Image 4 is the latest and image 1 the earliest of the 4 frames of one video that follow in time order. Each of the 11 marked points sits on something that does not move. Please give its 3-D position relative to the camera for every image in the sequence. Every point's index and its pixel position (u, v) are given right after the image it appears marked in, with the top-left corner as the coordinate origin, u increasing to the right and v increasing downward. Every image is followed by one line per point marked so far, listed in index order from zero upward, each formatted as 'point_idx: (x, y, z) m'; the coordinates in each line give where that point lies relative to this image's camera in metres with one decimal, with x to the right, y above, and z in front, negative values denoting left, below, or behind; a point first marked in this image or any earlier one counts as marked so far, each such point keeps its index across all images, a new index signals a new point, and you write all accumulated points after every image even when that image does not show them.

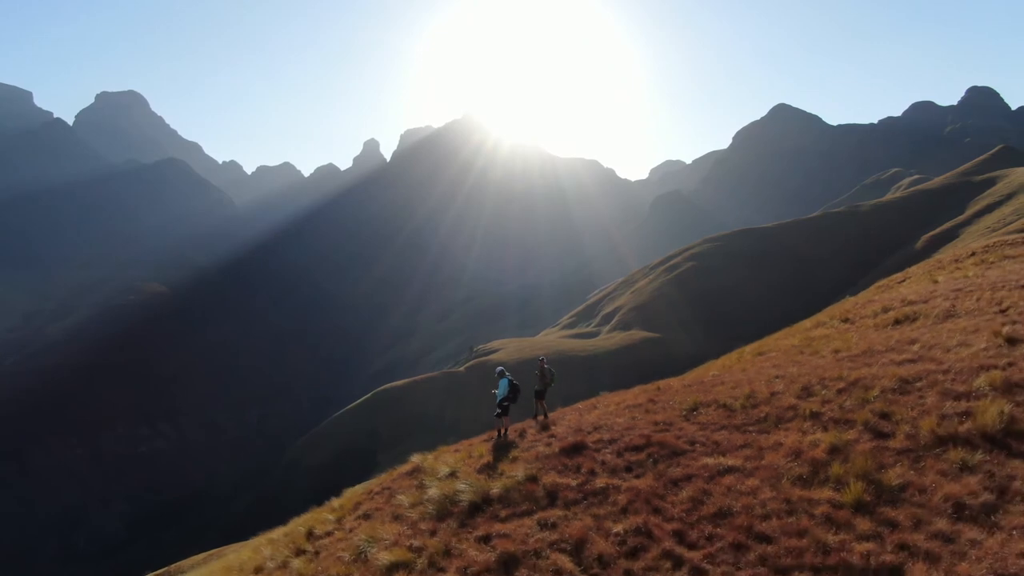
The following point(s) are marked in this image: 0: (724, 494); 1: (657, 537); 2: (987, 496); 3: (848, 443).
0: (+2.9, -3.0, +7.8) m
1: (+1.6, -3.2, +7.1) m
2: (+5.8, -2.5, +6.8) m
3: (+5.2, -2.5, +8.9) m
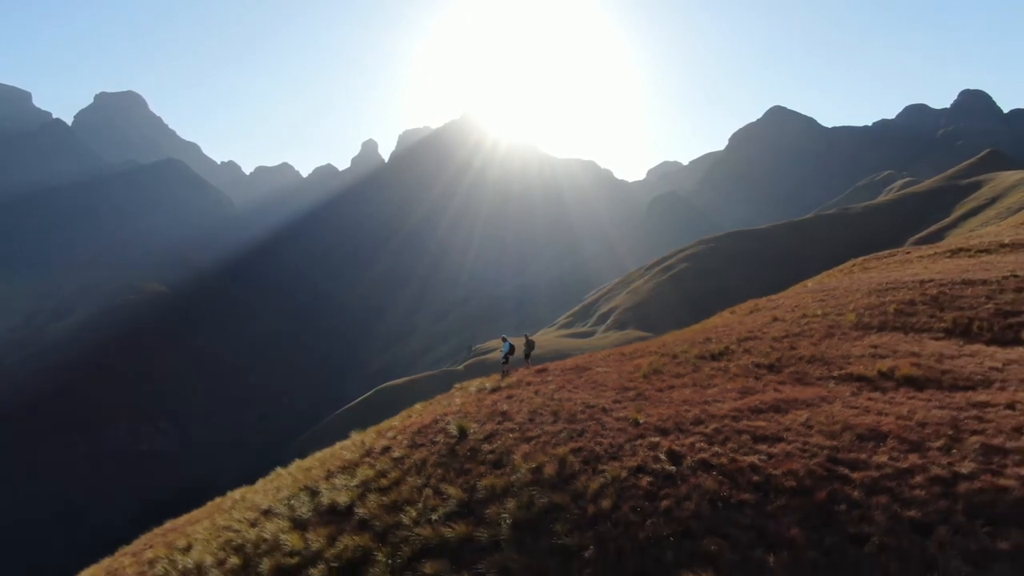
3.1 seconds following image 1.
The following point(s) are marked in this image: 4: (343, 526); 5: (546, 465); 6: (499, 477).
0: (+2.8, -3.1, +19.1) m
1: (+1.5, -3.3, +18.3) m
2: (+5.8, -2.7, +18.1) m
3: (+5.2, -2.7, +20.2) m
4: (-3.8, -5.5, +12.6) m
5: (+0.9, -3.9, +12.3) m
6: (-0.3, -4.2, +12.3) m
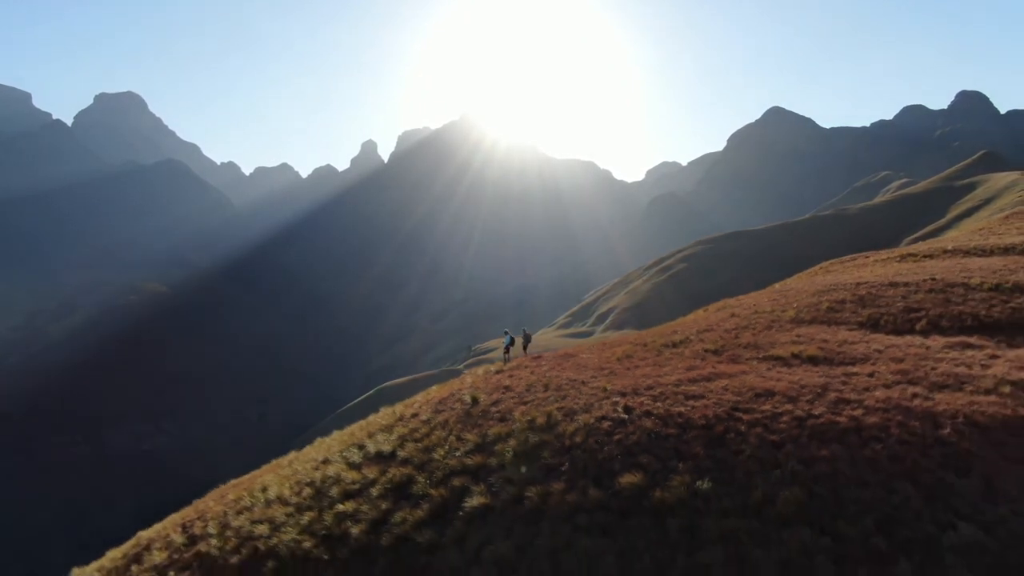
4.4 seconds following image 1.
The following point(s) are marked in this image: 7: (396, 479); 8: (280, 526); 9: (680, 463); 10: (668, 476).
0: (+2.8, -3.2, +23.8) m
1: (+1.5, -3.4, +23.0) m
2: (+5.8, -2.7, +22.8) m
3: (+5.2, -2.7, +24.9) m
4: (-3.8, -5.5, +17.2) m
5: (+0.9, -4.0, +16.9) m
6: (-0.3, -4.3, +17.0) m
7: (-3.4, -5.6, +16.1) m
8: (-6.8, -6.9, +15.9) m
9: (+4.0, -4.2, +13.3) m
10: (+3.7, -4.4, +12.9) m
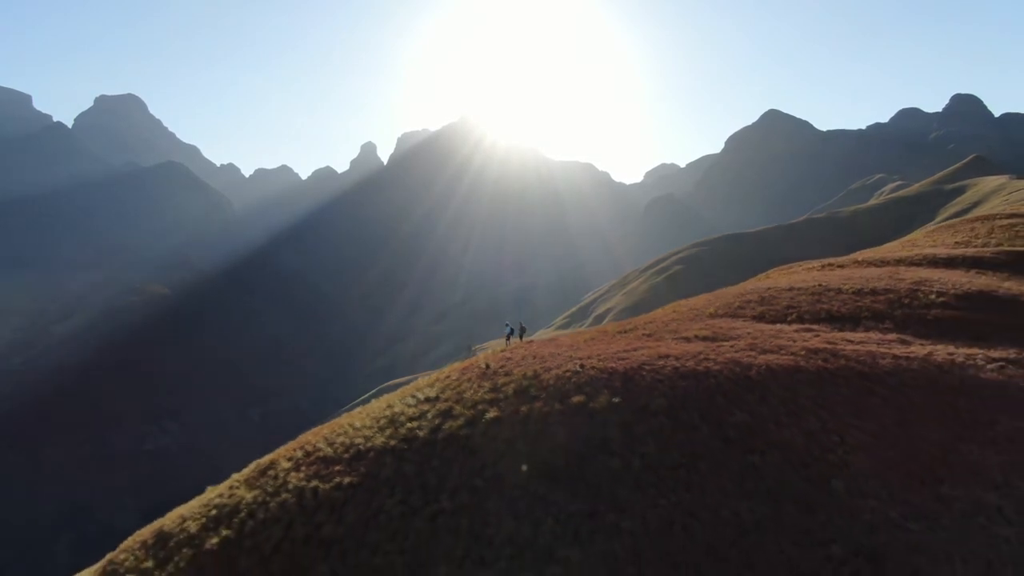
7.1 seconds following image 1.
0: (+2.8, -3.4, +34.1) m
1: (+1.5, -3.7, +33.3) m
2: (+5.8, -3.0, +33.1) m
3: (+5.2, -3.0, +35.2) m
4: (-3.8, -5.8, +27.6) m
5: (+0.9, -4.2, +27.2) m
6: (-0.3, -4.5, +27.3) m
7: (-3.4, -5.8, +26.4) m
8: (-6.8, -7.1, +26.2) m
9: (+4.0, -4.4, +23.6) m
10: (+3.7, -4.6, +23.2) m
